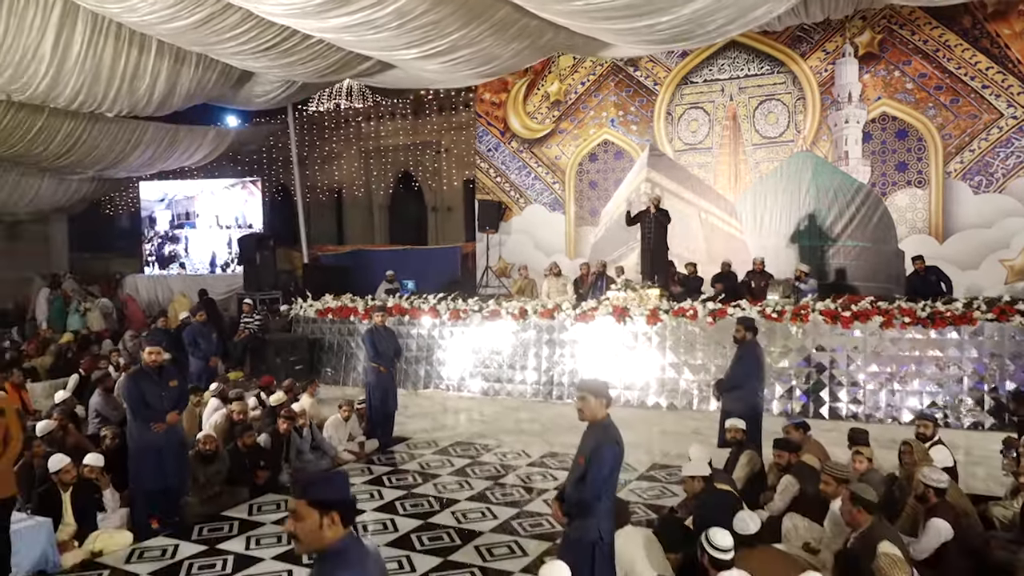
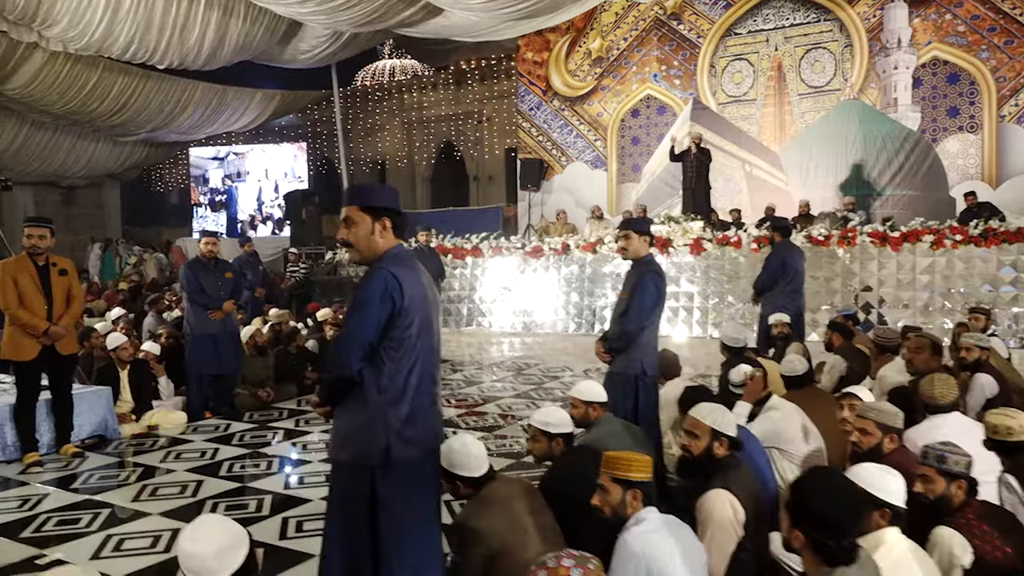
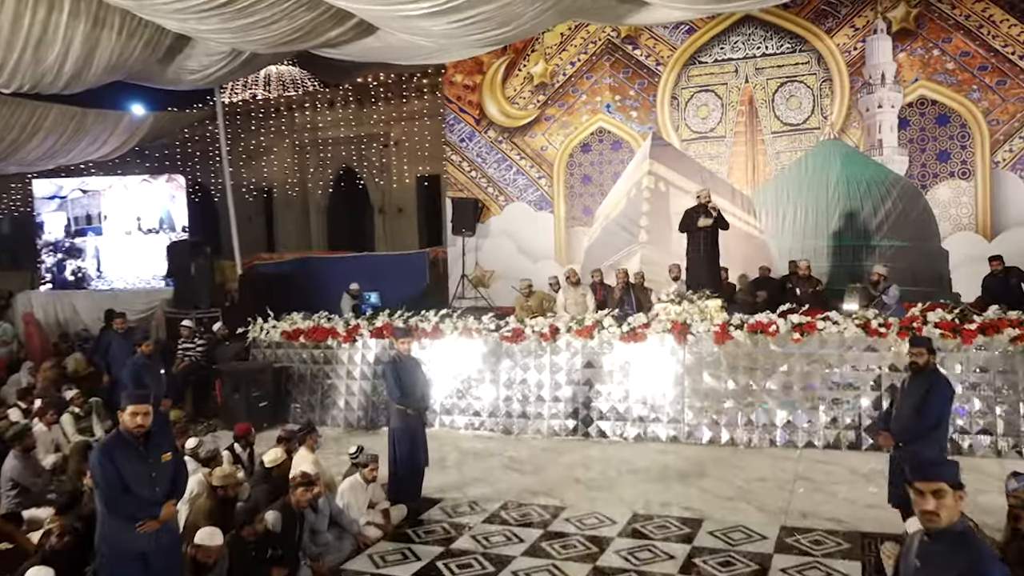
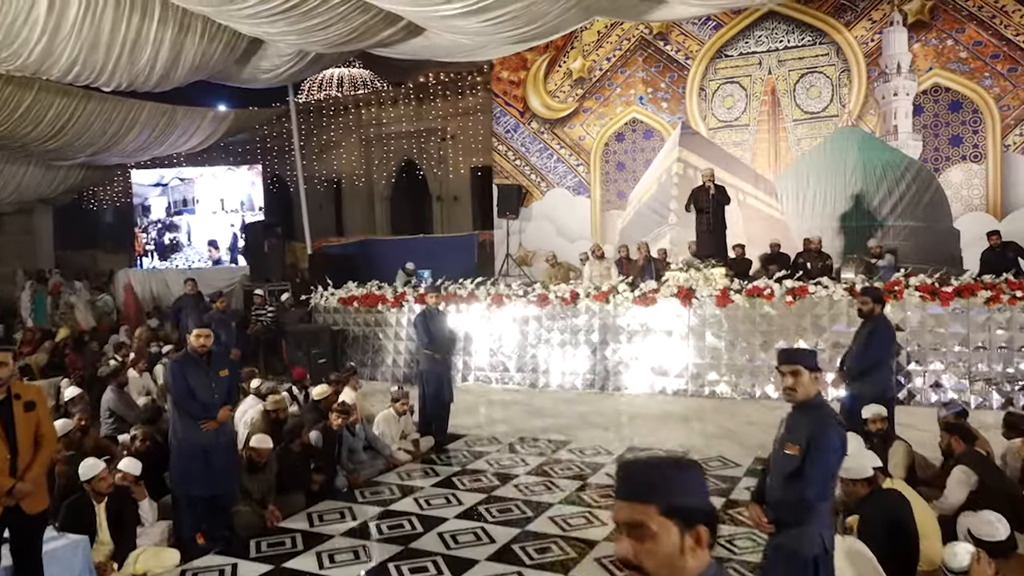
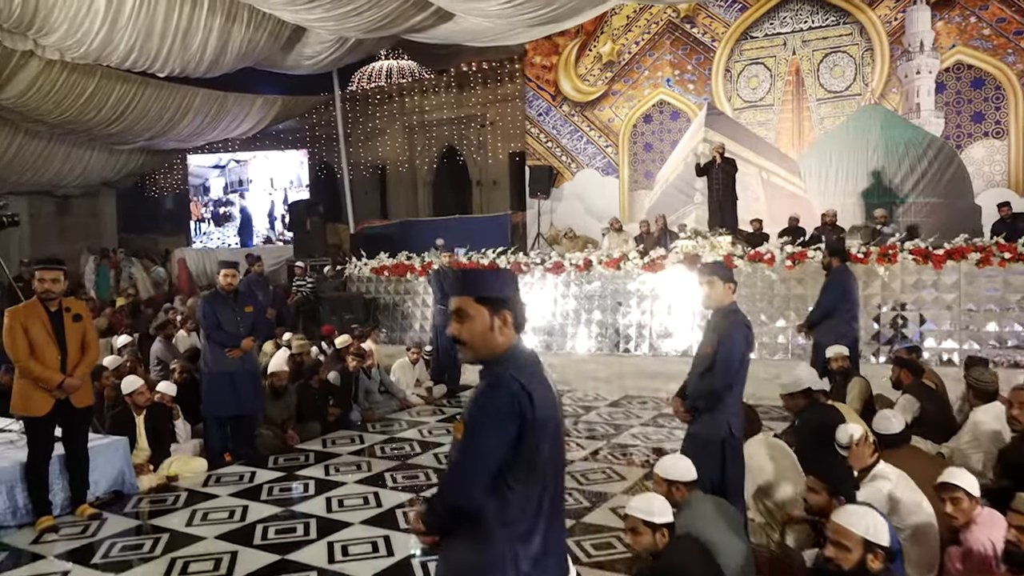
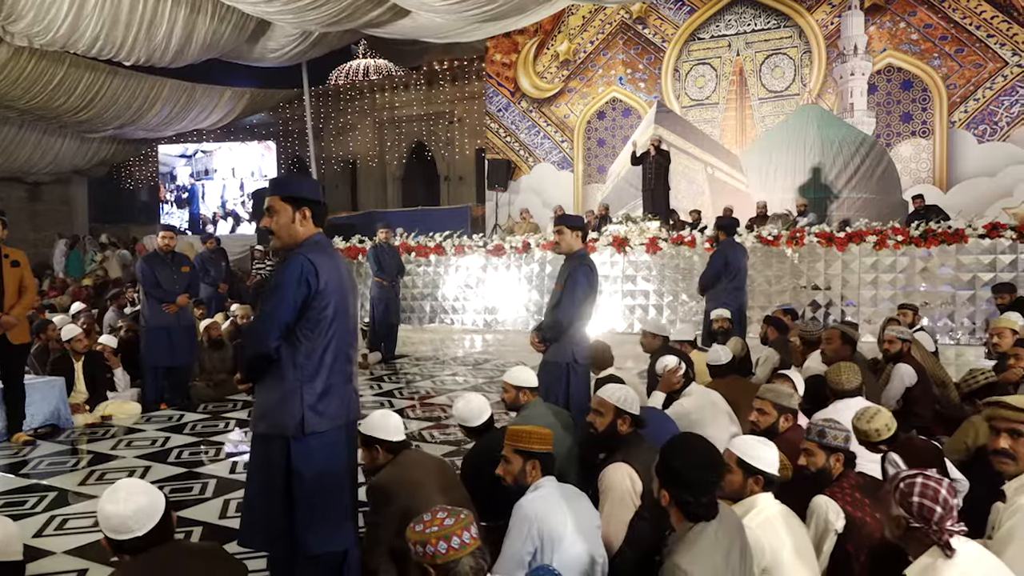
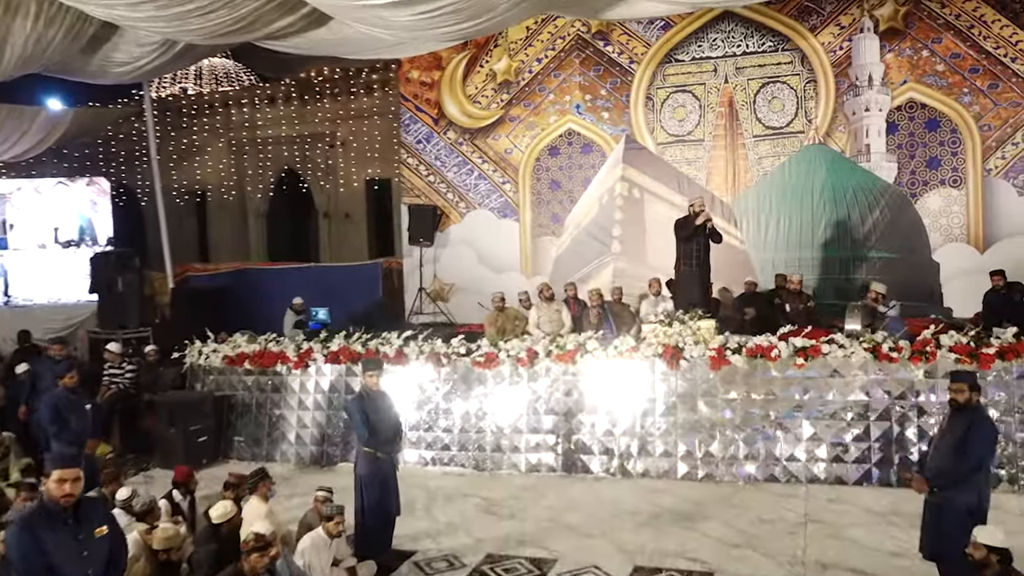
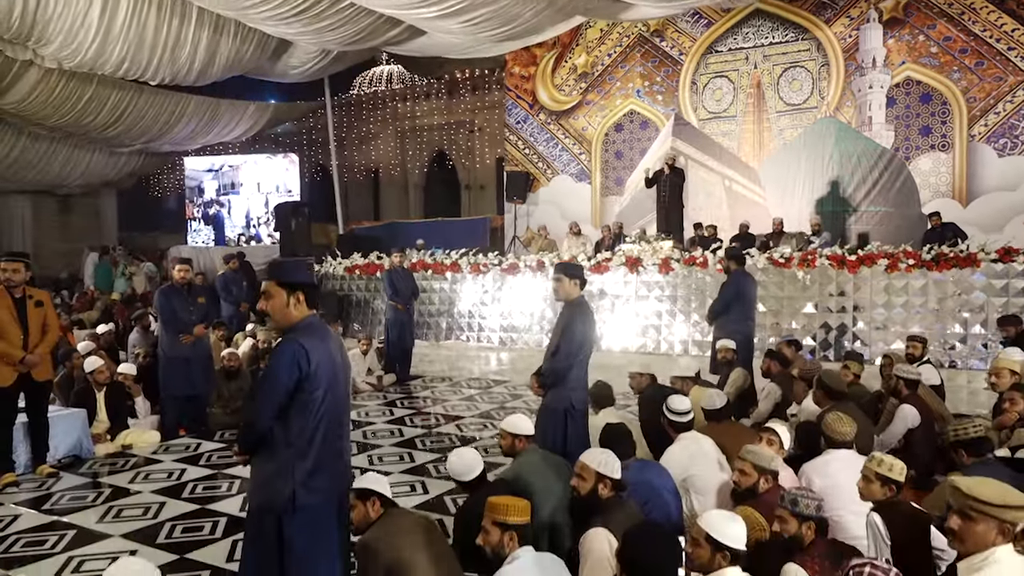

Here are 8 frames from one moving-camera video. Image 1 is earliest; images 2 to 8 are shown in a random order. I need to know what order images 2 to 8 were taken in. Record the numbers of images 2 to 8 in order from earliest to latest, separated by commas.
8, 6, 2, 5, 4, 3, 7
